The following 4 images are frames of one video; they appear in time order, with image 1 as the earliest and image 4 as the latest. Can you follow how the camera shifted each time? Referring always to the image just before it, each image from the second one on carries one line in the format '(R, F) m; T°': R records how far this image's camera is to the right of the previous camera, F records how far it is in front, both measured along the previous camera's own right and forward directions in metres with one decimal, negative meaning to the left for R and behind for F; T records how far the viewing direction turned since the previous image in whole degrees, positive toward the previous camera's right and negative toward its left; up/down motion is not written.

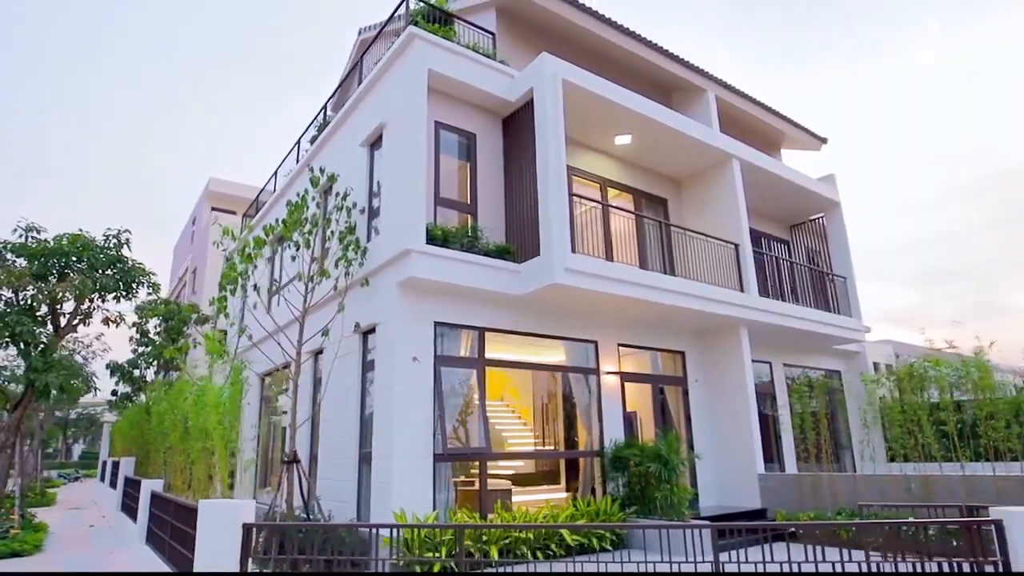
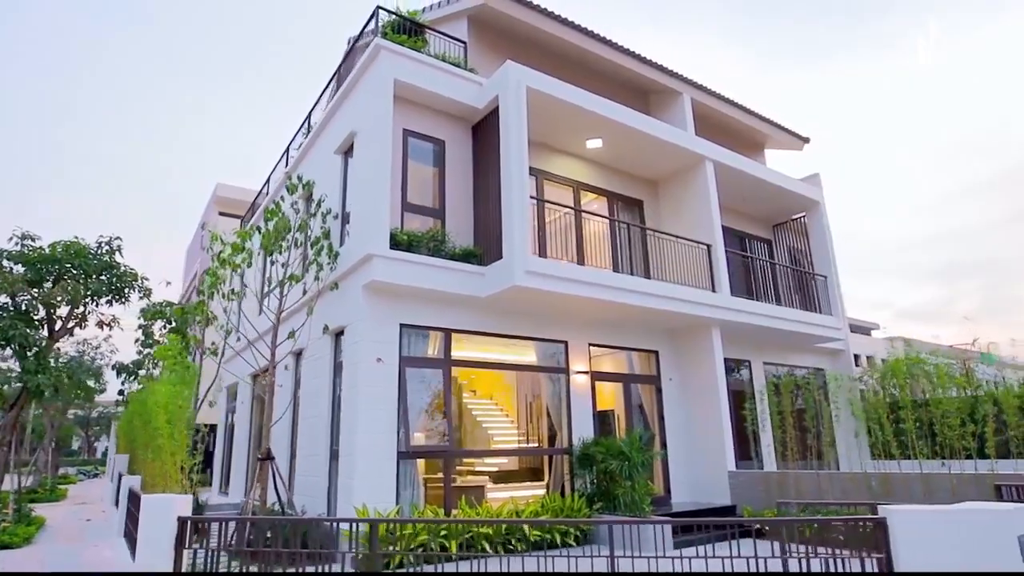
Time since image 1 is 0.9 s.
(+0.6, -0.2) m; -1°
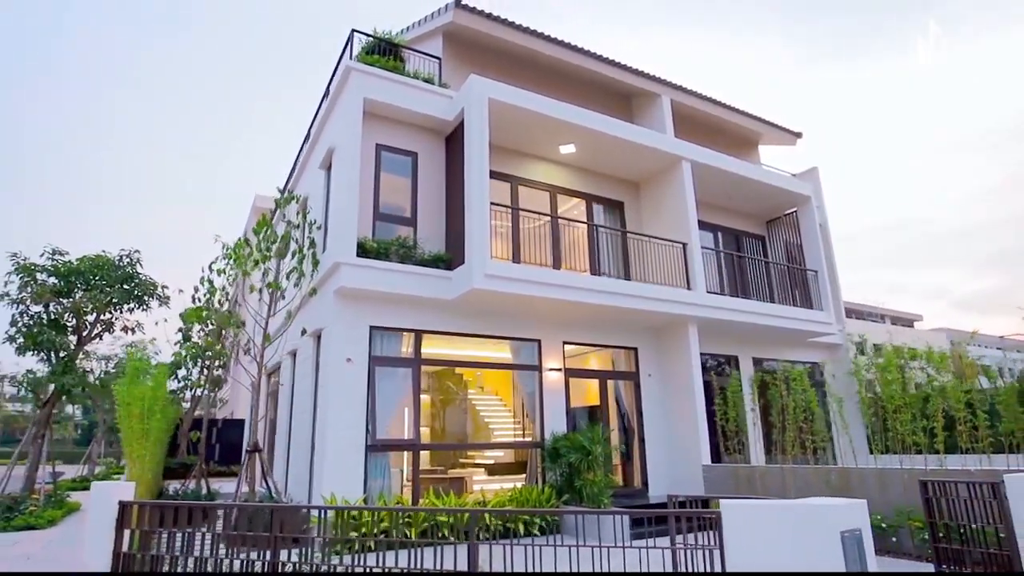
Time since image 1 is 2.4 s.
(+1.1, -0.3) m; -5°
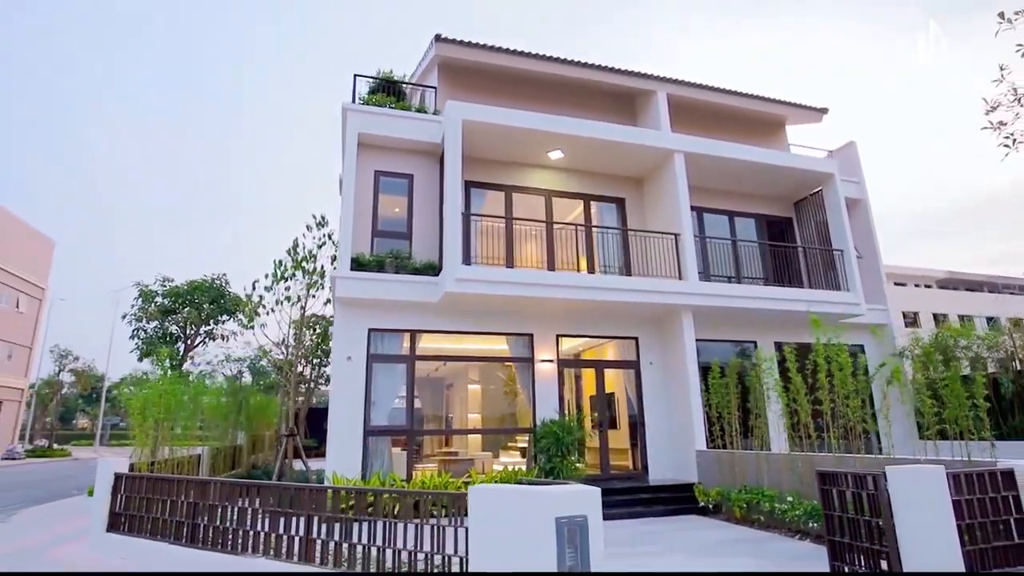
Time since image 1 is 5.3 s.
(+2.3, -0.5) m; -13°
